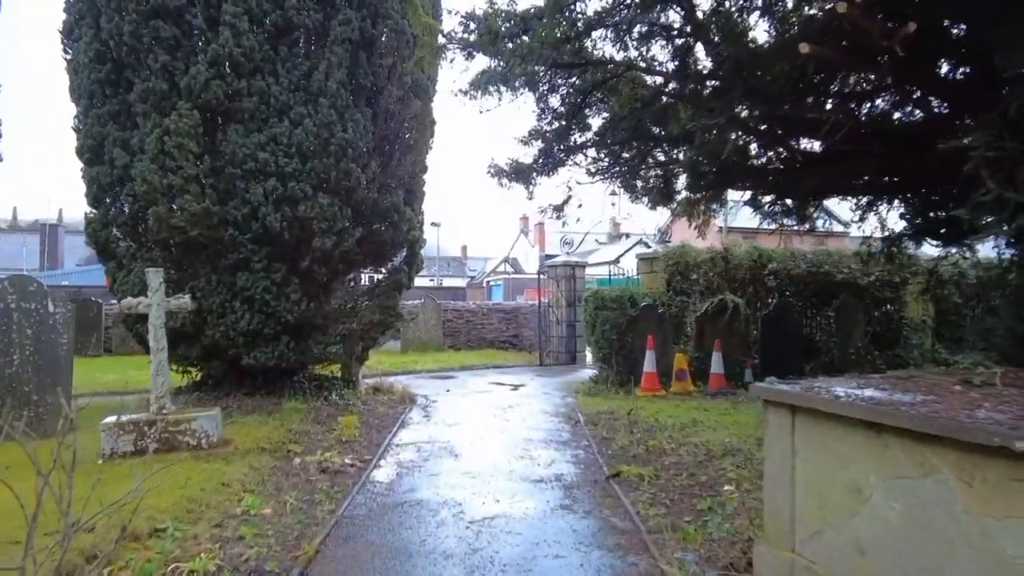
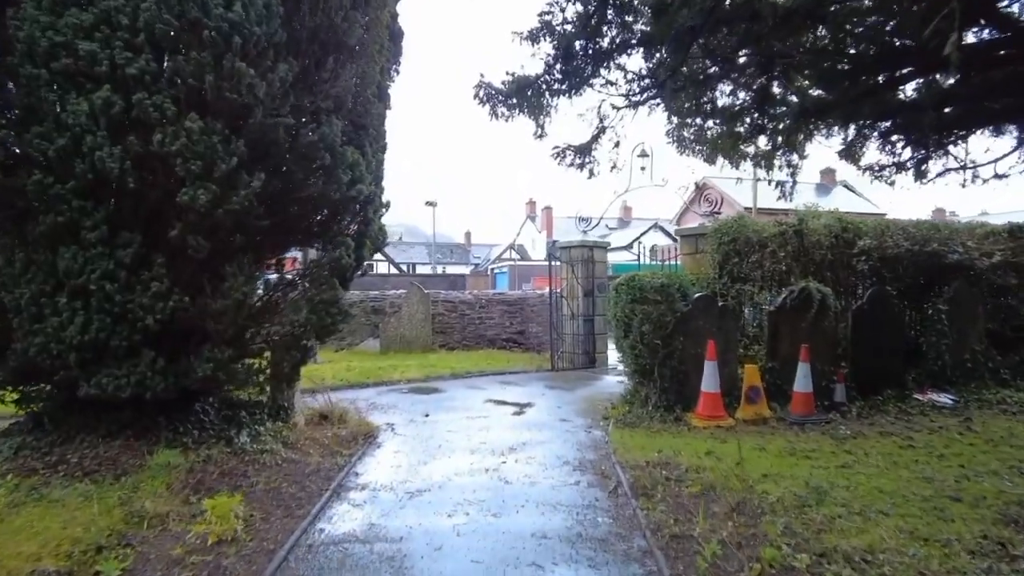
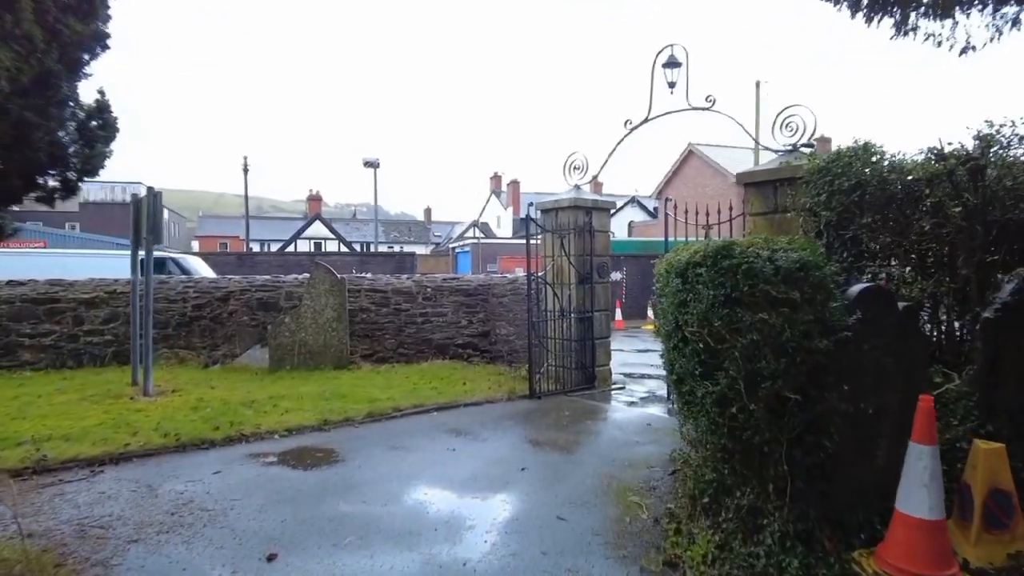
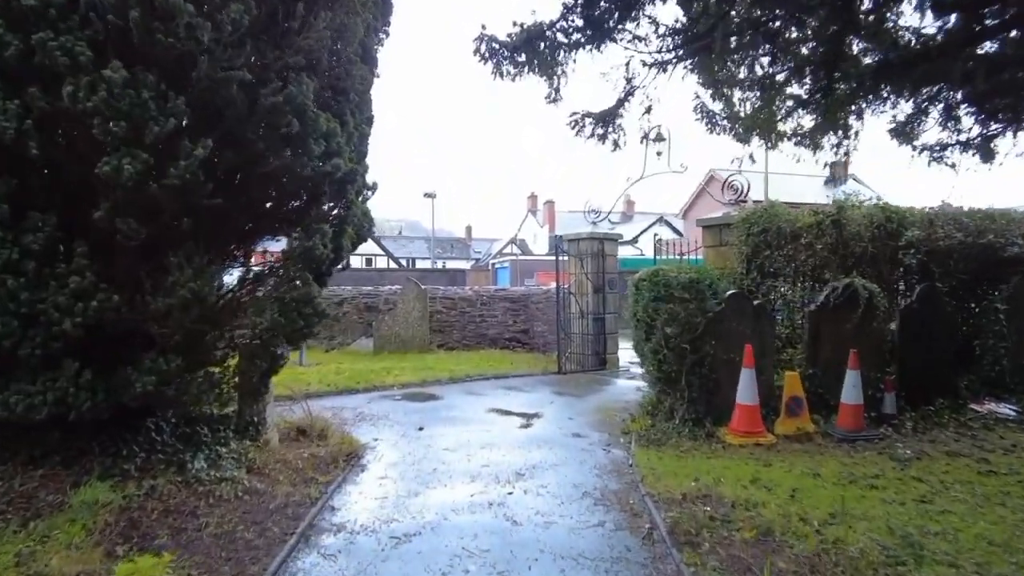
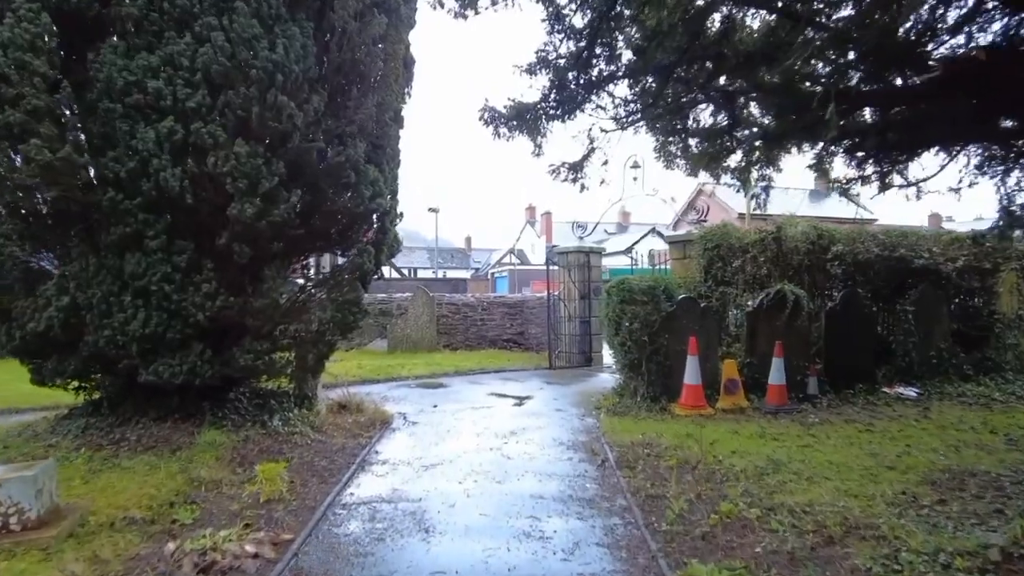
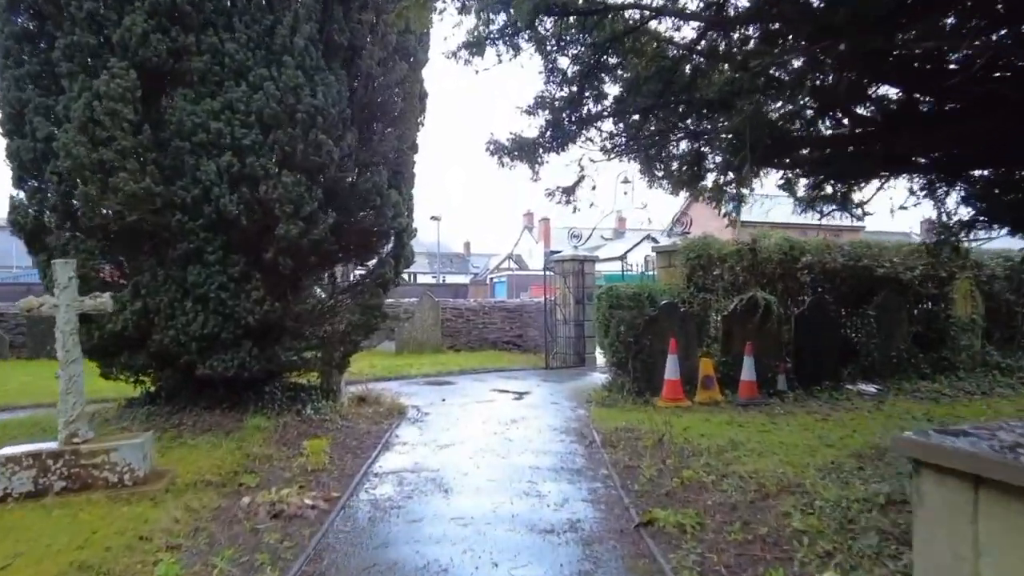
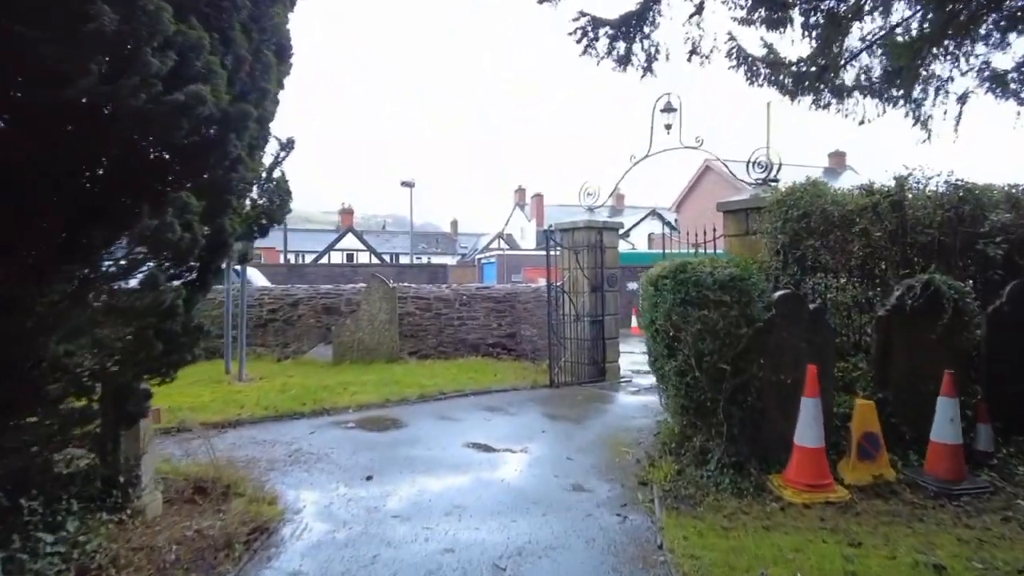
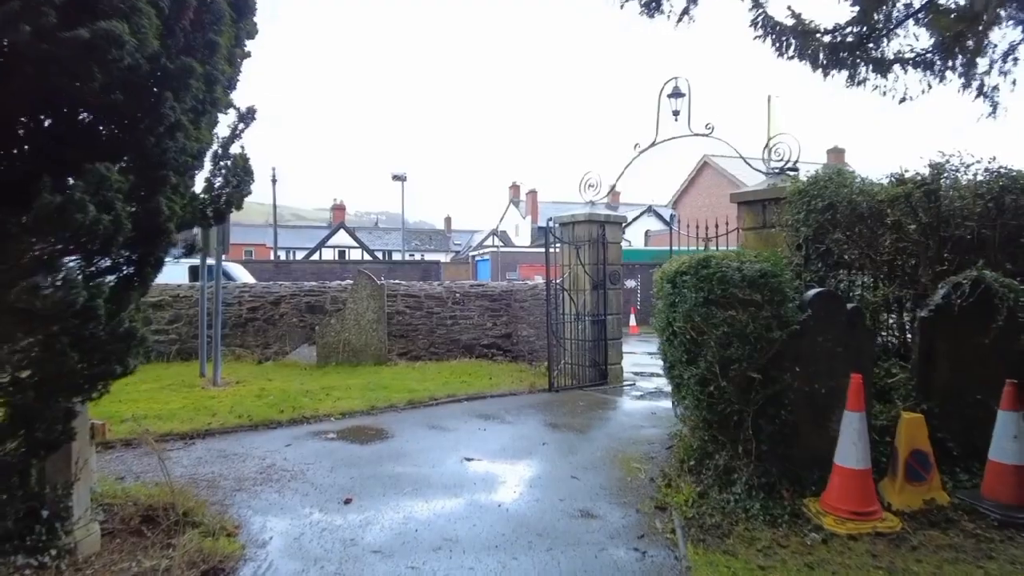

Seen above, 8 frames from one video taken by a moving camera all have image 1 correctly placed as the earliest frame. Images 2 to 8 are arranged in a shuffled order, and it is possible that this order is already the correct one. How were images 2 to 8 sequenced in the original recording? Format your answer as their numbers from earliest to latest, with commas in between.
6, 5, 2, 4, 7, 8, 3
